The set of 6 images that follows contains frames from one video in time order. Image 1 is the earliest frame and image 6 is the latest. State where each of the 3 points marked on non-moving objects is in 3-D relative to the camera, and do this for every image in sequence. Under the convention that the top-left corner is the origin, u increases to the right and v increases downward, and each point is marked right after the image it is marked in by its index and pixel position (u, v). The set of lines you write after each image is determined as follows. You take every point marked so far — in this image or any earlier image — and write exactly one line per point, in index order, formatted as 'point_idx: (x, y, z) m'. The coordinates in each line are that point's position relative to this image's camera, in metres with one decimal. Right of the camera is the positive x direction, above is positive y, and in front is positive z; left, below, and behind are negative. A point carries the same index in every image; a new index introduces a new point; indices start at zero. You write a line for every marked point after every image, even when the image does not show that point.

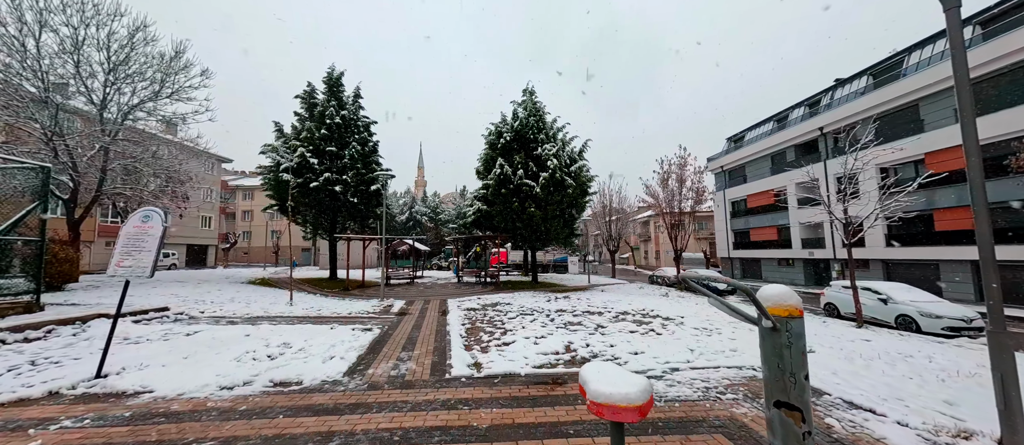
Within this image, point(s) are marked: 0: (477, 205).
0: (-2.1, +1.1, +19.8) m
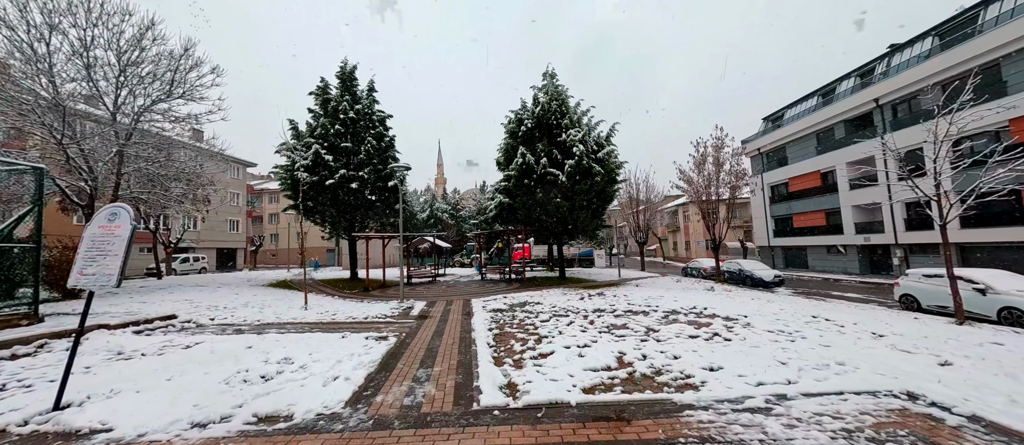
0: (-0.8, +1.5, +18.8) m
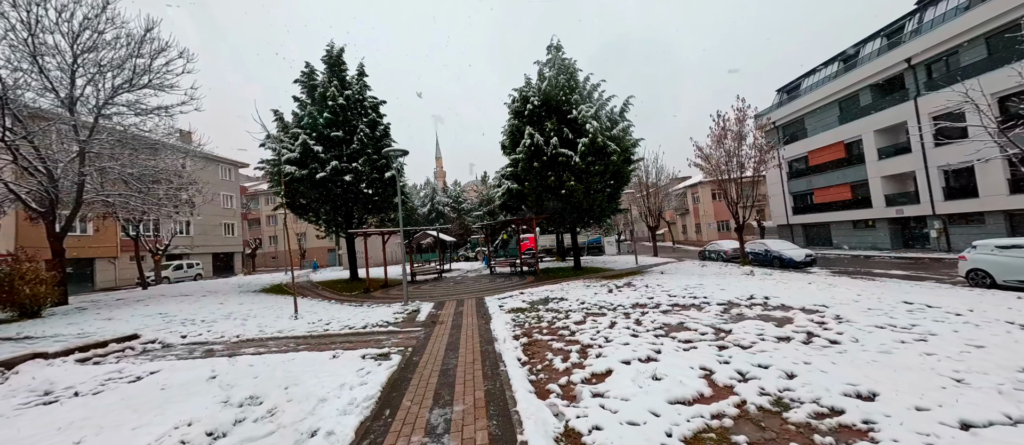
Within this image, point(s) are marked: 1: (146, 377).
0: (-0.4, +2.1, +17.3) m
1: (-5.5, -2.3, +4.9) m
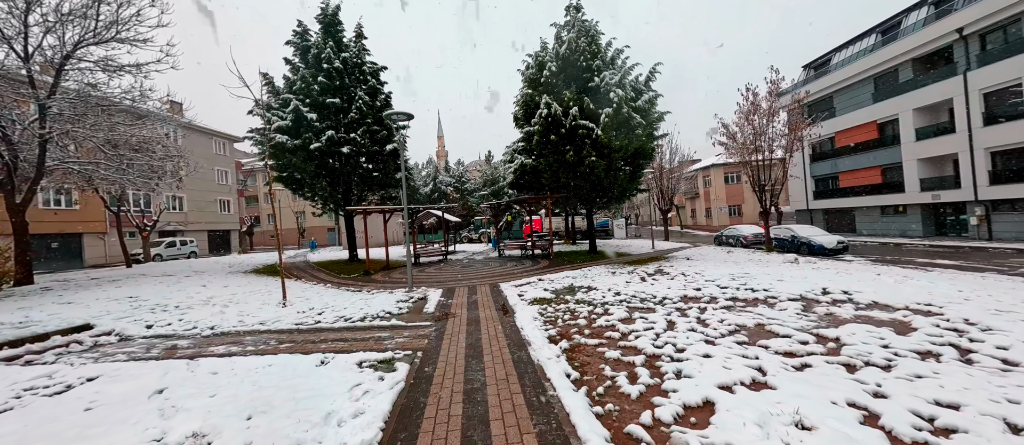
0: (+0.2, +3.1, +15.9) m
1: (-5.0, -1.9, +3.8) m
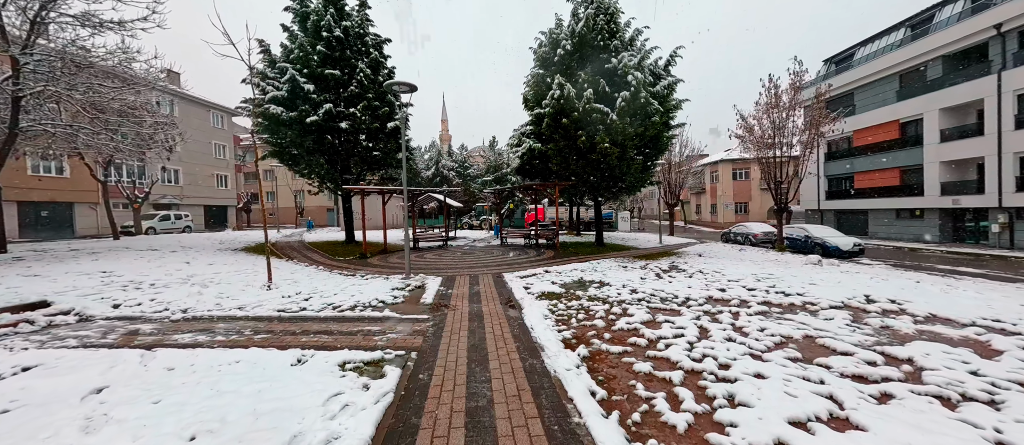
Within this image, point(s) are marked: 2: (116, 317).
0: (+0.5, +3.6, +15.1) m
1: (-4.9, -1.5, +3.2) m
2: (-6.0, -1.4, +5.0) m
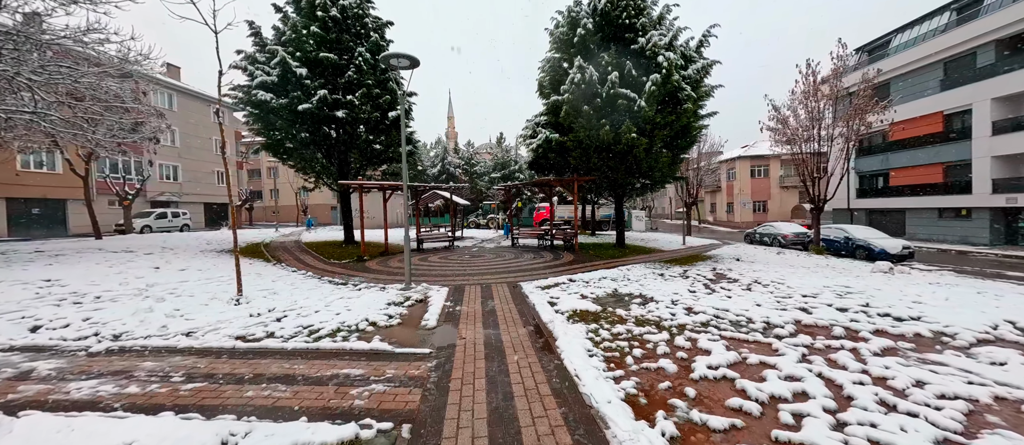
0: (+1.1, +3.7, +13.8) m
1: (-4.6, -1.5, +2.0) m
2: (-5.7, -1.4, +3.8) m
